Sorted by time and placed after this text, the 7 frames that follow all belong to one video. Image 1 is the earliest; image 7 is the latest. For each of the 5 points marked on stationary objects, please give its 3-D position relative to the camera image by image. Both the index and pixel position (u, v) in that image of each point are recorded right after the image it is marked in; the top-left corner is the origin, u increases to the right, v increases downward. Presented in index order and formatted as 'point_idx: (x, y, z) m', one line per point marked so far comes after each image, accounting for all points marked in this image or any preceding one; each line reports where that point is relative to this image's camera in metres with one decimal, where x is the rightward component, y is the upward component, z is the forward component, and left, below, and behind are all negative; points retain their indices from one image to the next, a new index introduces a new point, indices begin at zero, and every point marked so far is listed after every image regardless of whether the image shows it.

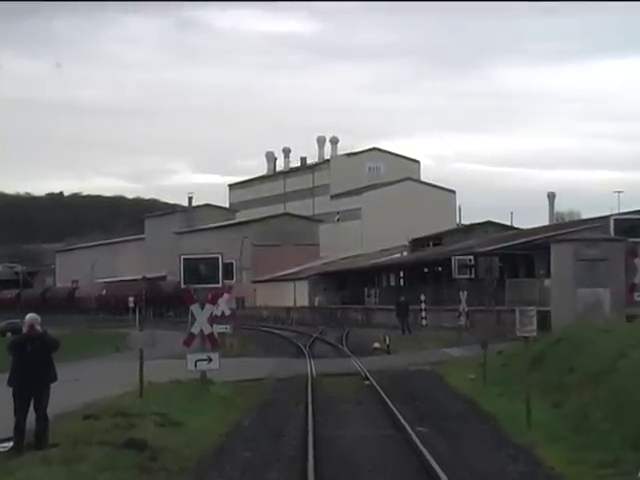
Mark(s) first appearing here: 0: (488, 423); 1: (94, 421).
0: (+2.6, -2.8, +18.3) m
1: (-3.3, -2.7, +17.6) m
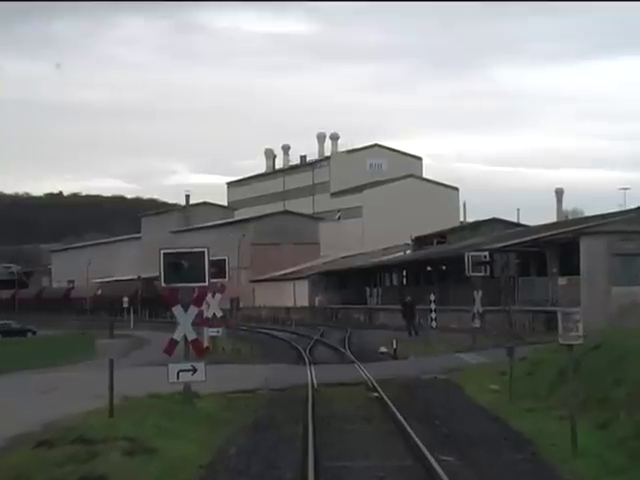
0: (+2.6, -2.7, +15.2) m
1: (-3.3, -2.6, +14.5) m
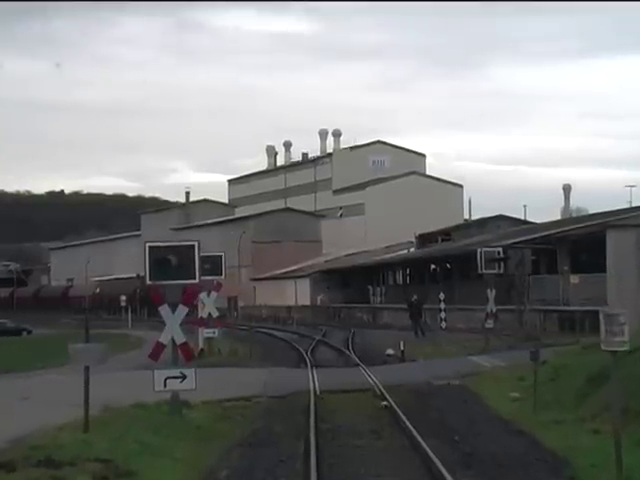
0: (+2.6, -2.6, +13.1) m
1: (-3.3, -2.4, +12.4) m
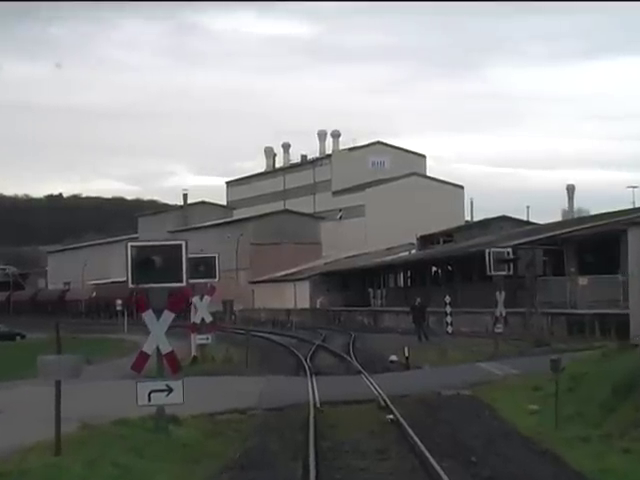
0: (+2.7, -2.5, +11.4) m
1: (-3.2, -2.4, +10.7) m
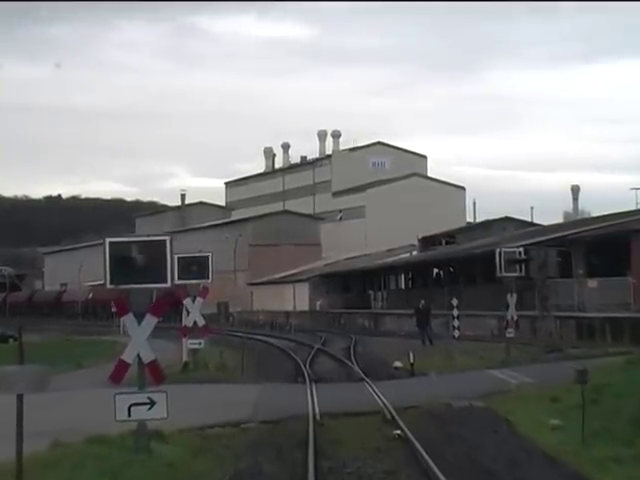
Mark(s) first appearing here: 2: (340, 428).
0: (+2.7, -2.5, +9.6) m
1: (-3.2, -2.4, +8.9) m
2: (+0.3, -2.9, +18.2) m
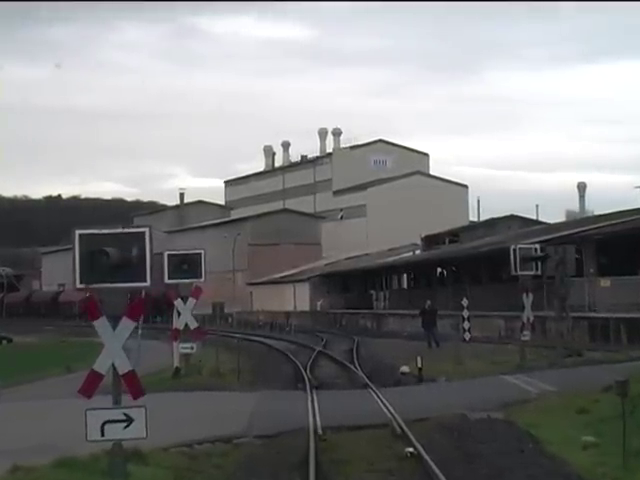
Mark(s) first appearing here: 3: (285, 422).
0: (+2.7, -2.4, +7.7) m
1: (-3.2, -2.3, +7.0) m
2: (+0.4, -2.8, +16.3) m
3: (-0.6, -2.8, +18.7) m
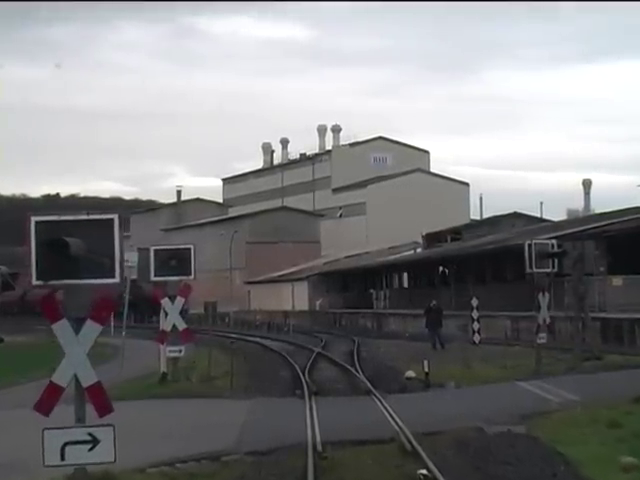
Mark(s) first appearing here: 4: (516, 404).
0: (+2.7, -2.3, +5.7) m
1: (-3.2, -2.2, +5.0) m
2: (+0.3, -2.7, +14.3) m
3: (-0.6, -2.7, +16.7) m
4: (+3.1, -2.7, +19.5) m
